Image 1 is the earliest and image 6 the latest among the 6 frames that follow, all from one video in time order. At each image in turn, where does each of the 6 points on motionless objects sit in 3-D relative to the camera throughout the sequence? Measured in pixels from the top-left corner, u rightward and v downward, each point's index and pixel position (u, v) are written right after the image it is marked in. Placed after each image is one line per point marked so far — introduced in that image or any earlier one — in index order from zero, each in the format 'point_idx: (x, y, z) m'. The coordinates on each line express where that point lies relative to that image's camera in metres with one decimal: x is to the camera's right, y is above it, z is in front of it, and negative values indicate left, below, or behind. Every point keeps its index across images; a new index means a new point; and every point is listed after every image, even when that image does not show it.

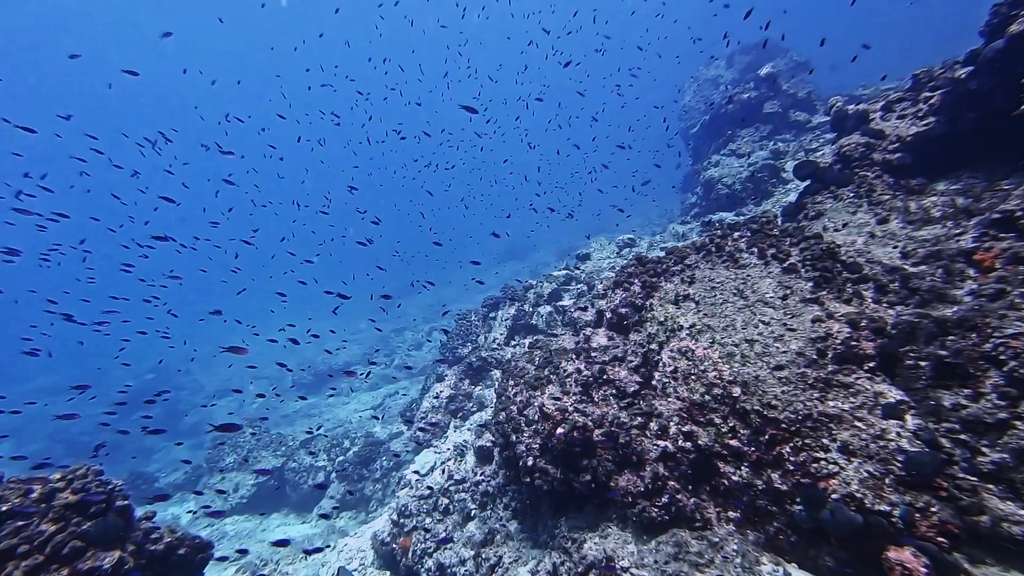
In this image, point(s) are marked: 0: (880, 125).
0: (+5.1, +2.2, +6.3) m
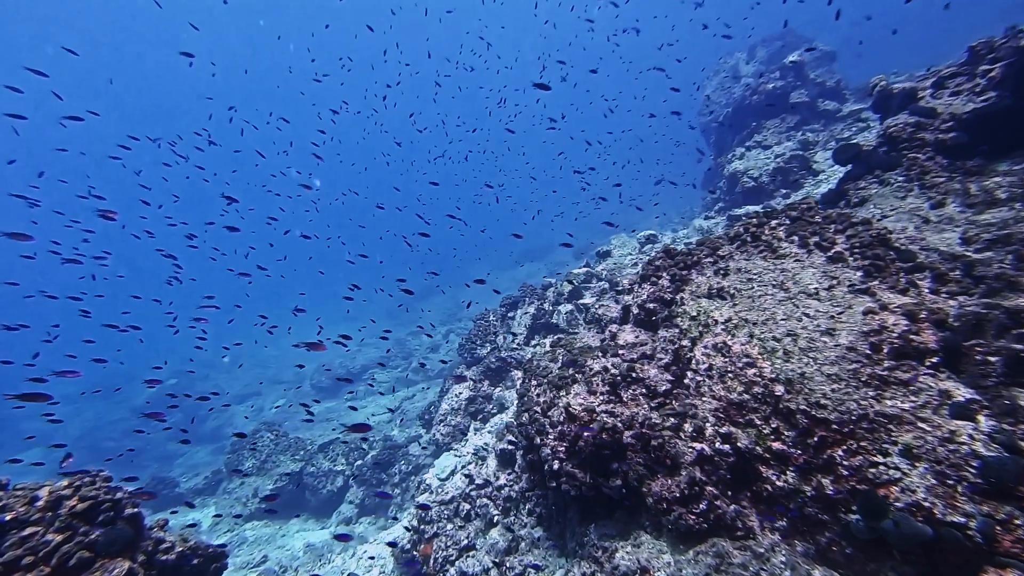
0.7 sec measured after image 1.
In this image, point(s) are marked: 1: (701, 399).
0: (+5.4, +2.4, +5.9) m
1: (+2.0, -1.2, +4.9) m
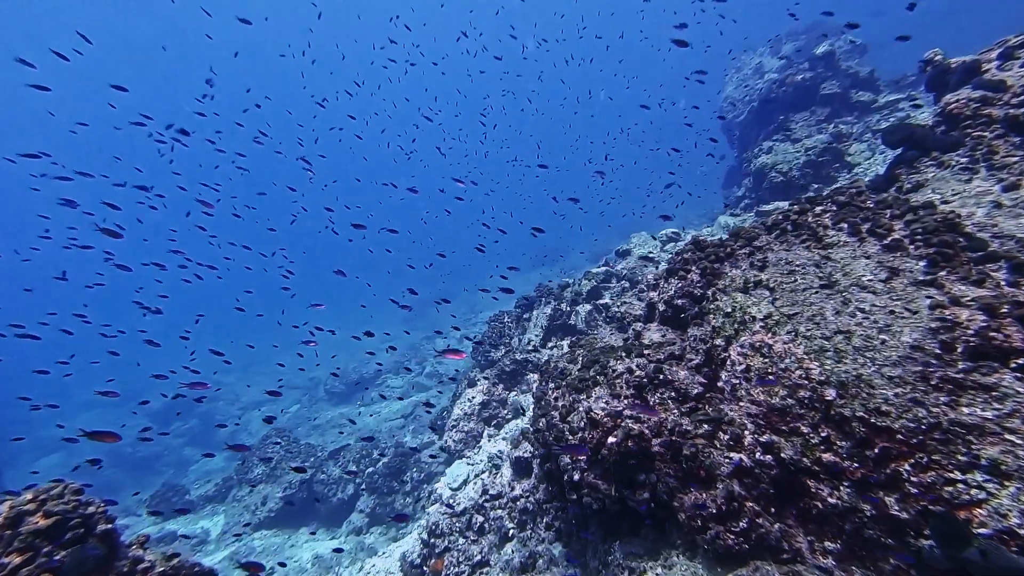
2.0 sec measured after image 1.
0: (+5.6, +2.4, +5.3) m
1: (+2.2, -1.1, +4.5) m
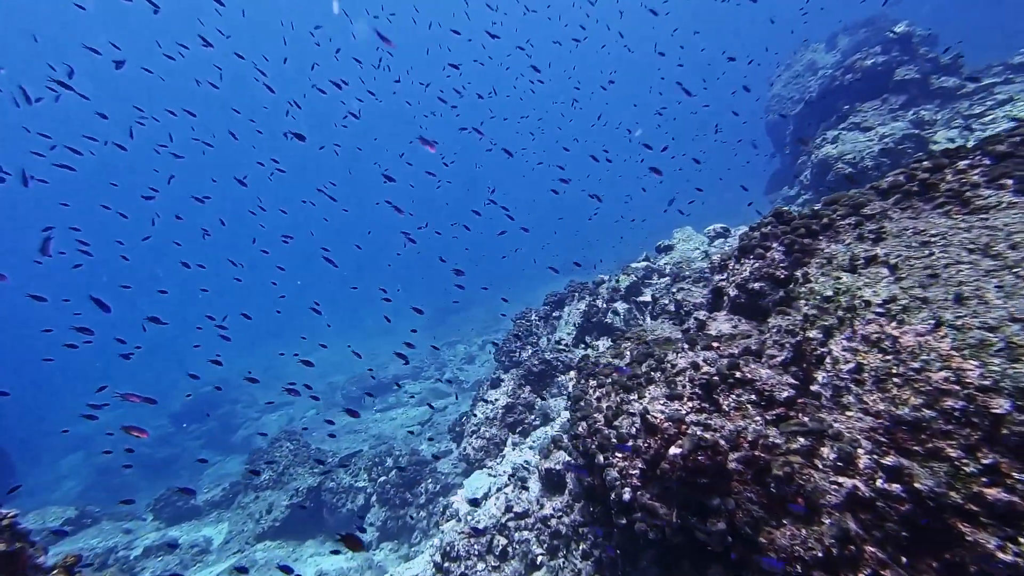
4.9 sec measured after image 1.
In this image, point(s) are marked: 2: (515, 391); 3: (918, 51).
0: (+6.0, +2.5, +4.1) m
1: (+2.5, -0.9, +3.4) m
2: (+0.1, -2.2, +10.0) m
3: (+12.0, +7.0, +13.7) m
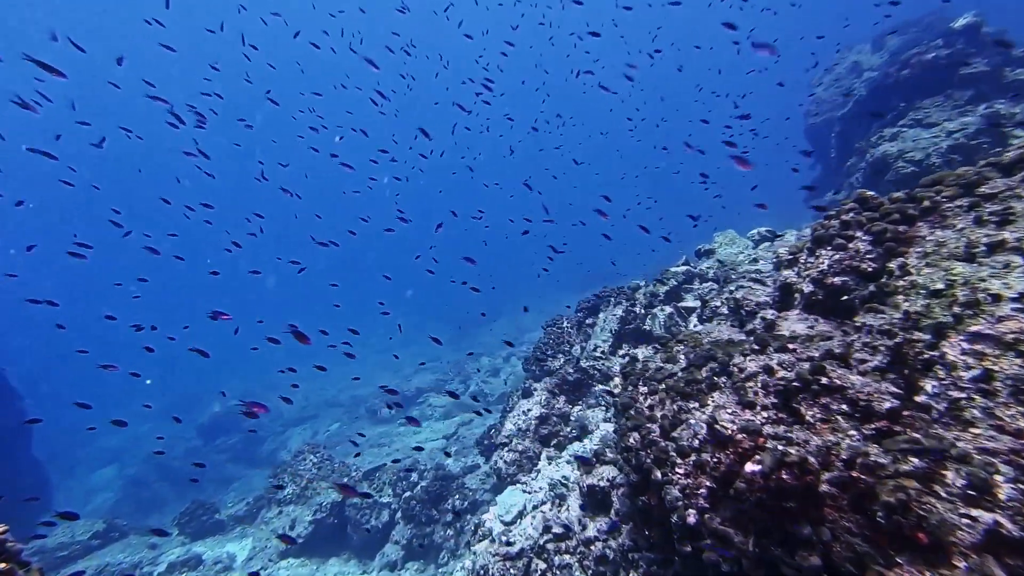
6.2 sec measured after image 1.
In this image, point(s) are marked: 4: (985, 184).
0: (+6.4, +2.5, +3.3) m
1: (+2.8, -0.8, +2.7) m
2: (+0.8, -2.3, +9.5) m
3: (+13.0, +6.7, +12.7) m
4: (+3.8, +0.8, +3.8) m
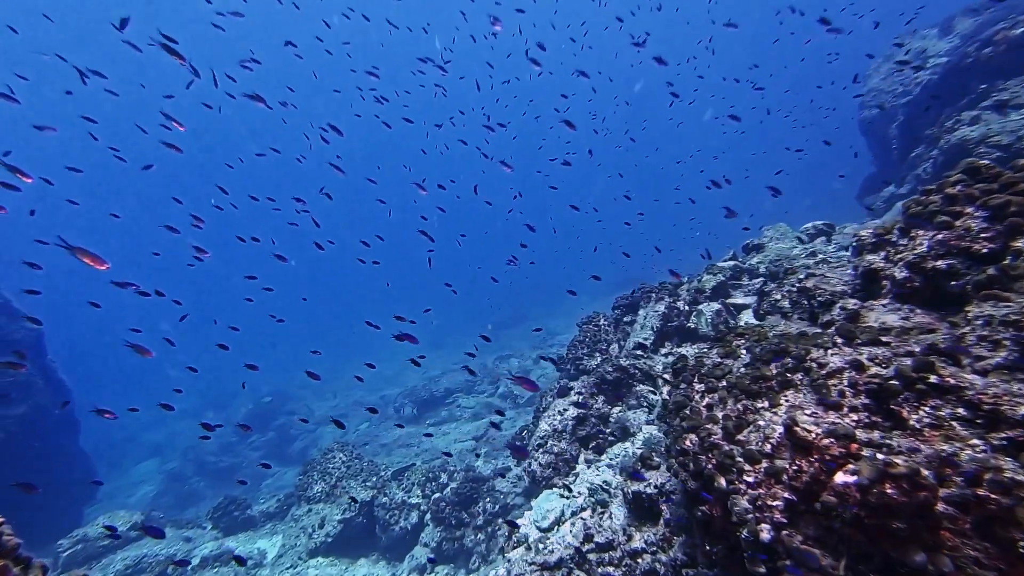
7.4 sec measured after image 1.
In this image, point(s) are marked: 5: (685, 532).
0: (+6.7, +2.6, +2.5) m
1: (+3.0, -0.7, +2.1) m
2: (+1.4, -2.1, +9.0) m
3: (+14.0, +6.7, +11.4) m
4: (+4.1, +0.9, +3.1) m
5: (+1.5, -2.2, +4.2) m
